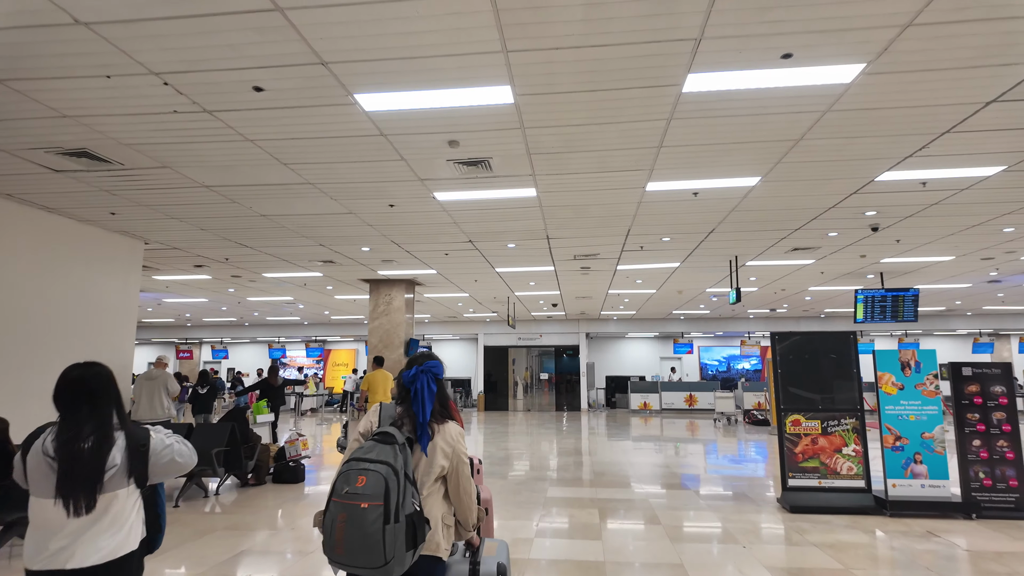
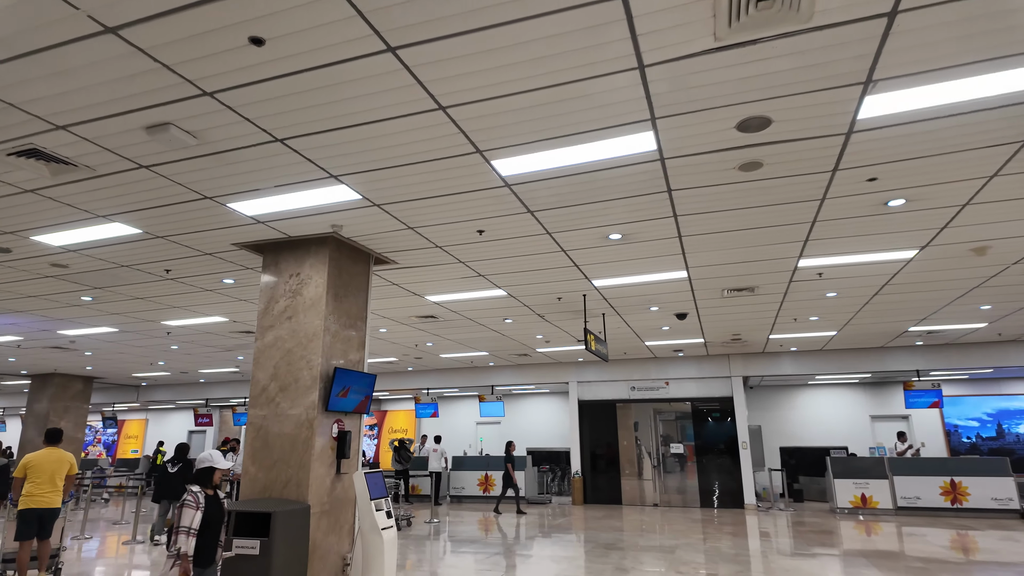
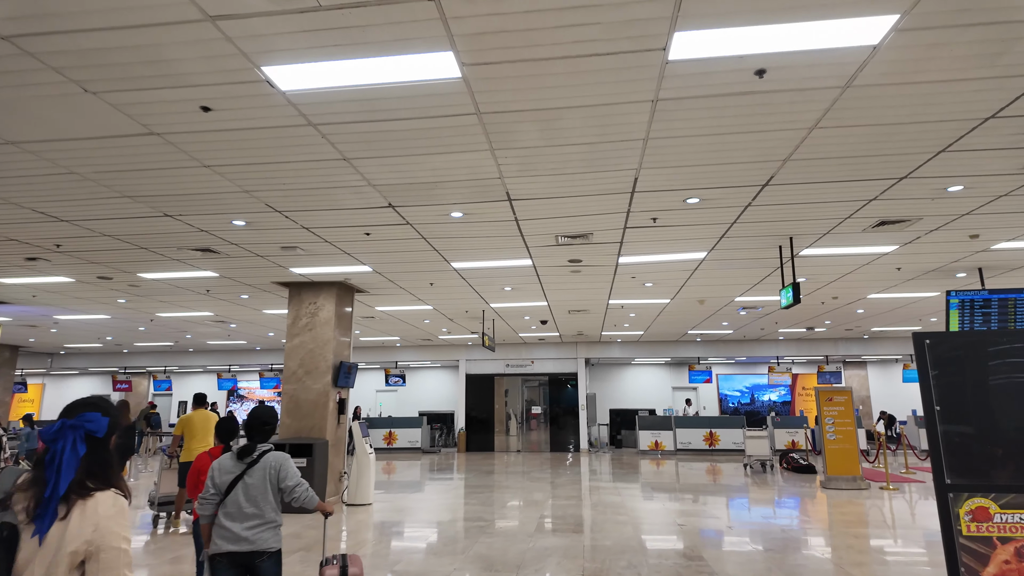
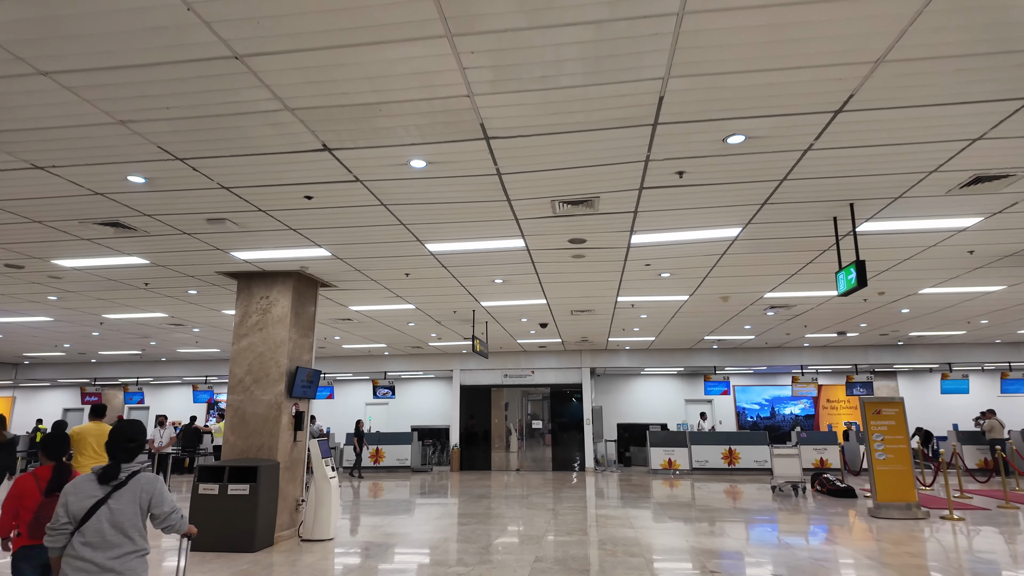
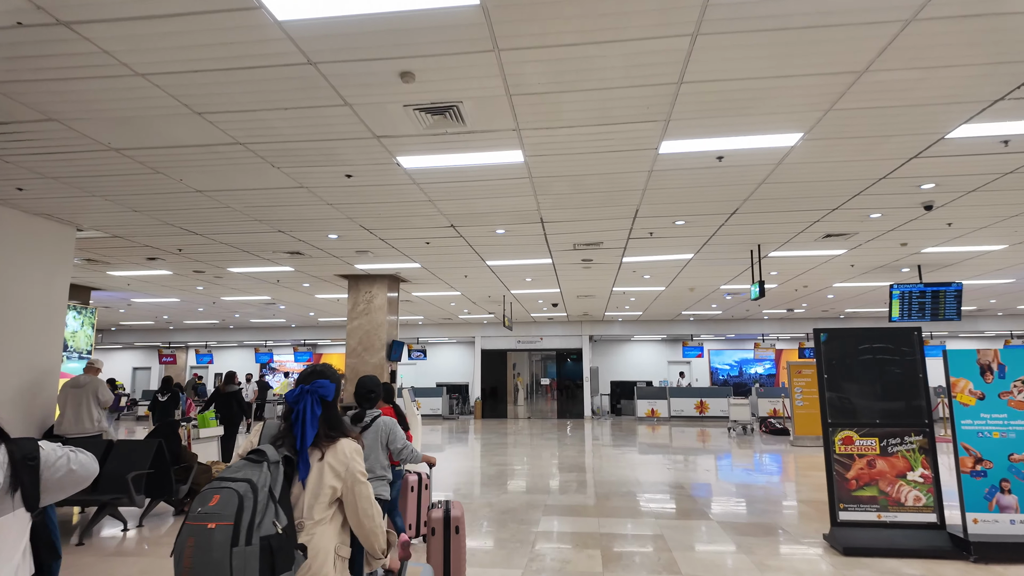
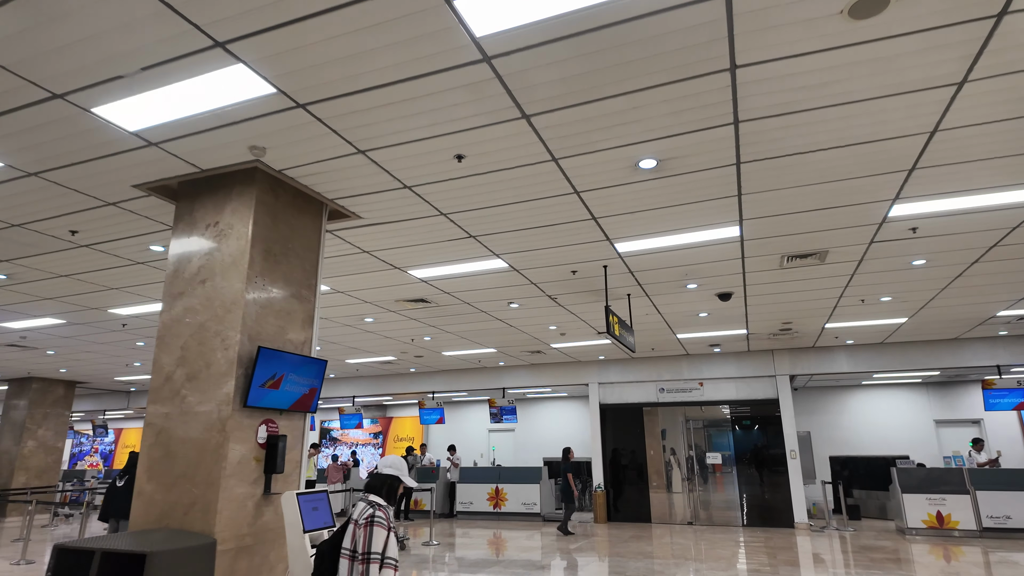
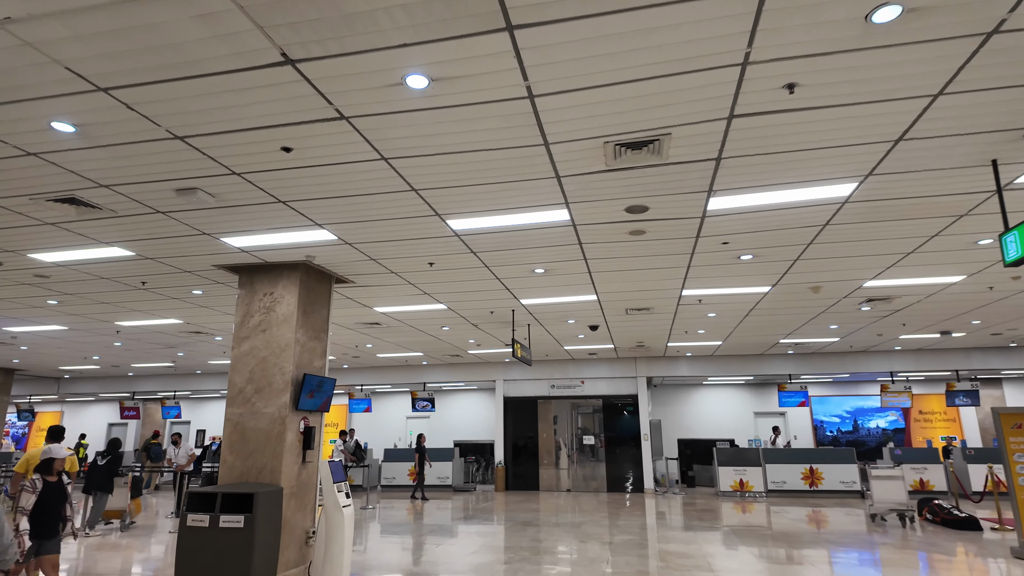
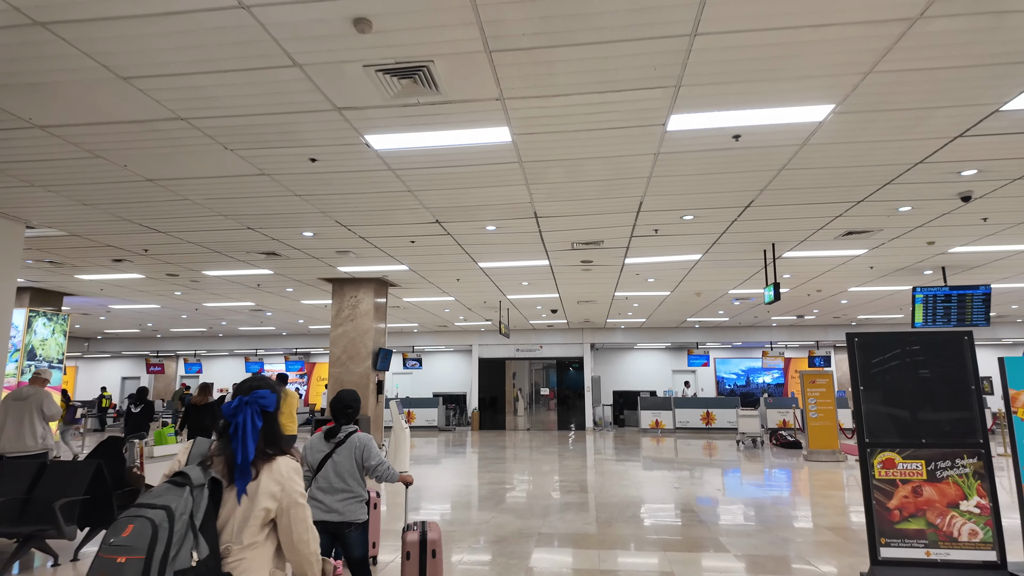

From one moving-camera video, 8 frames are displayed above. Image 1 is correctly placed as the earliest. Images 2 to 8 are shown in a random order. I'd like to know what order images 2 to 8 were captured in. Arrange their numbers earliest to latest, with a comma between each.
5, 8, 3, 4, 7, 2, 6
